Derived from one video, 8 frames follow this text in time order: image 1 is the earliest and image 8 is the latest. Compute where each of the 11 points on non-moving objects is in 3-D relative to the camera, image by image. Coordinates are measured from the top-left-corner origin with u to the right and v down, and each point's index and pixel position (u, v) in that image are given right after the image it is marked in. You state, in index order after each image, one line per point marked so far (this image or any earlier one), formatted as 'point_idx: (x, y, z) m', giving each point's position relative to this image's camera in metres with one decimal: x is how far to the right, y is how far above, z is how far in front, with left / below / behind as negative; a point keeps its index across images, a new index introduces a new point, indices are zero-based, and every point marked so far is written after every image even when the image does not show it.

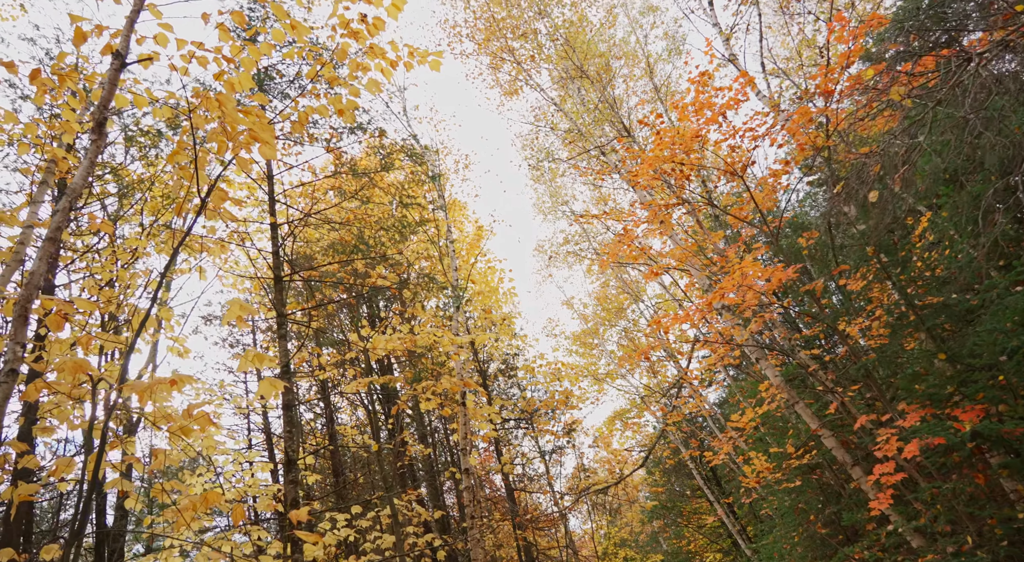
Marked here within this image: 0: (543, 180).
0: (+0.7, +2.2, +13.0) m
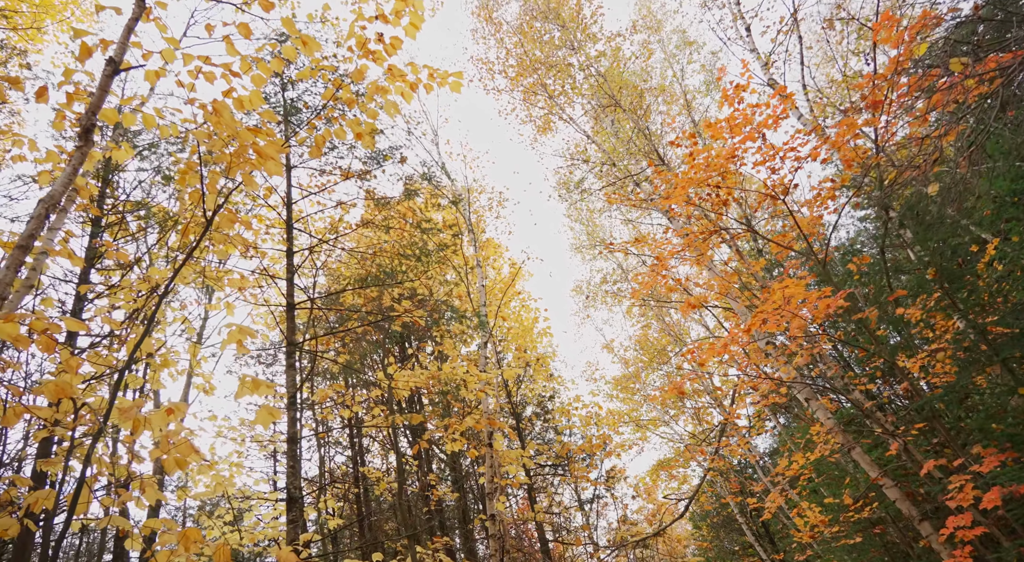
0: (+1.4, +1.4, +12.8) m
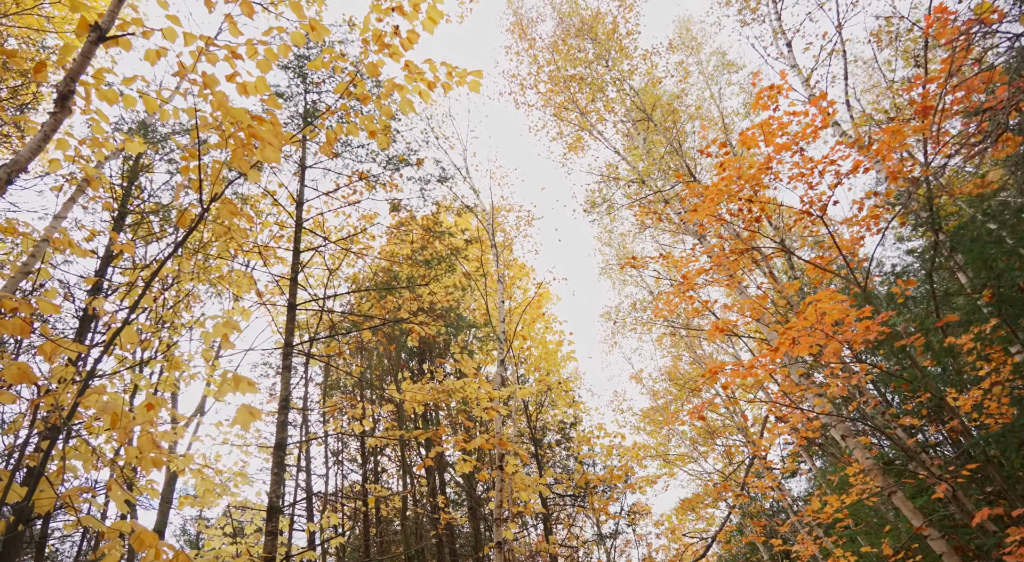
0: (+2.0, +0.9, +12.5) m
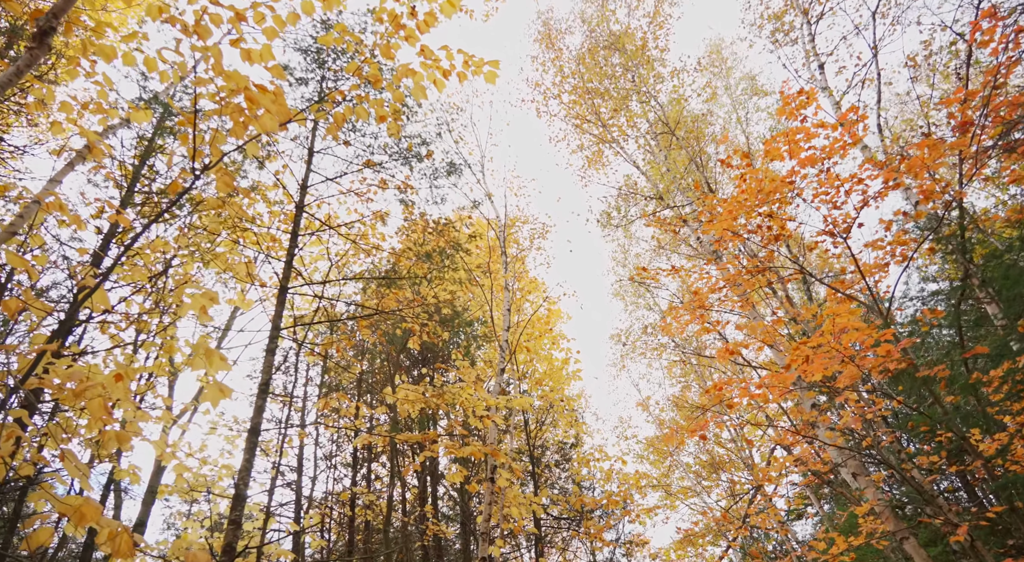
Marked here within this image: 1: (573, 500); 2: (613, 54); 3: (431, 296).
0: (+2.3, +0.4, +12.3) m
1: (+1.0, -3.6, +10.0) m
2: (+1.5, +3.4, +9.0) m
3: (-1.1, -0.2, +7.8) m
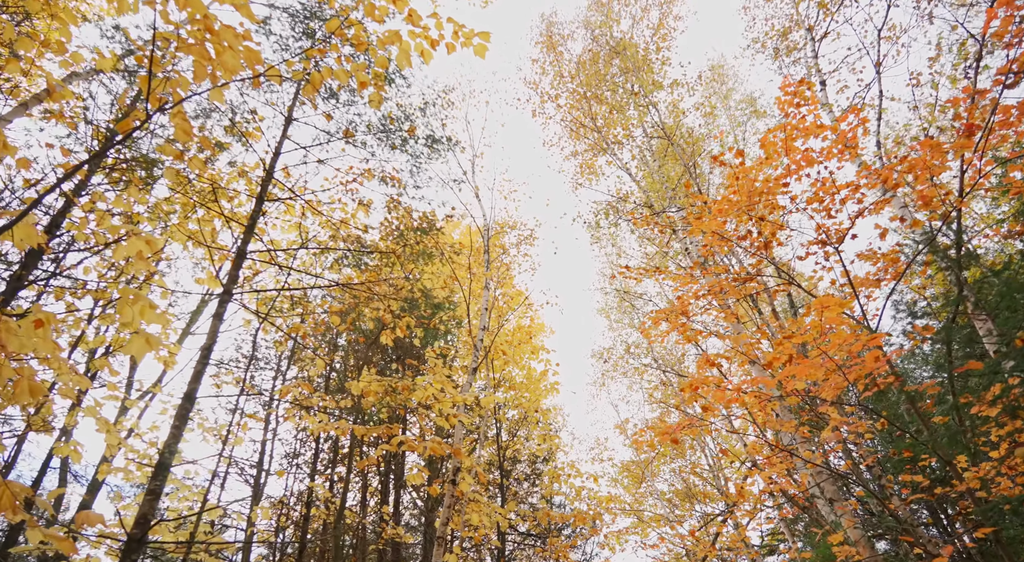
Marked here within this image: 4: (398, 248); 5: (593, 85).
0: (+2.0, +0.1, +12.1) m
1: (+0.5, -3.8, +9.7) m
2: (+1.5, +3.2, +8.9) m
3: (-1.3, -0.1, +7.6) m
4: (-1.4, +0.4, +7.3) m
5: (+1.2, +2.9, +9.0) m
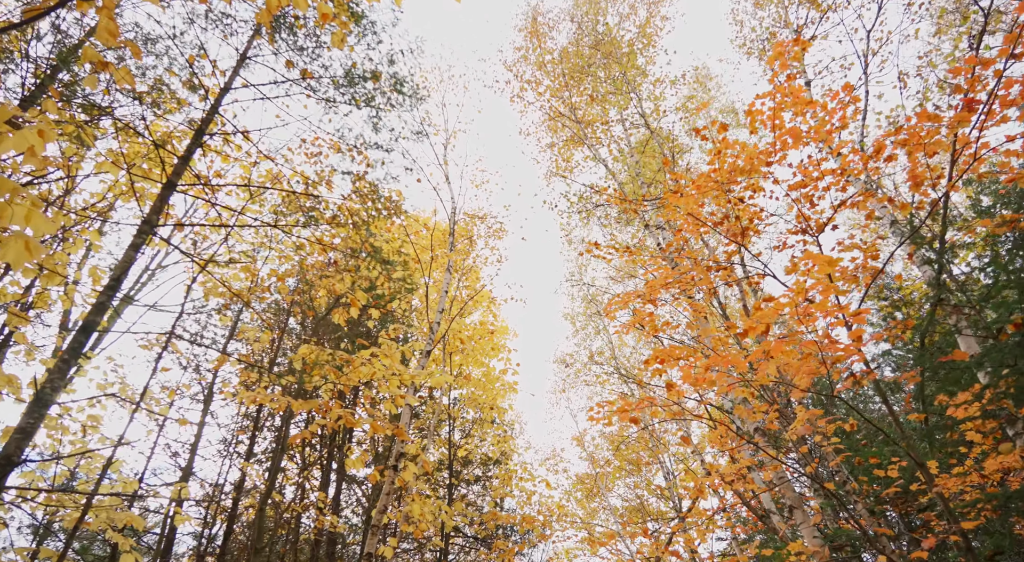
0: (+1.4, 0.0, +11.8) m
1: (-0.4, -3.7, +9.3) m
2: (+1.2, +3.3, +8.7) m
3: (-1.8, +0.2, +7.2) m
4: (-1.8, +0.7, +6.9) m
5: (+0.9, +3.0, +8.8) m
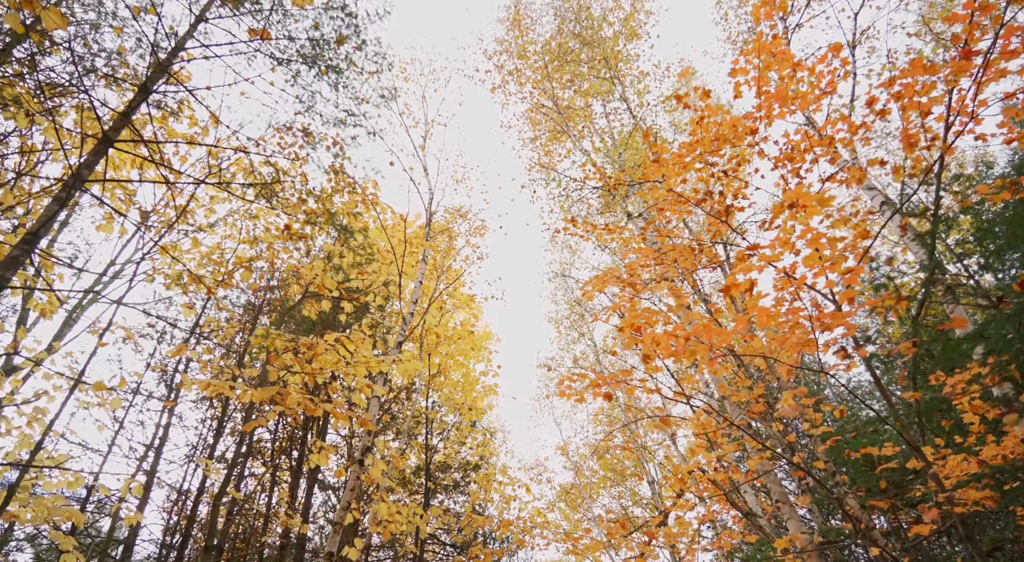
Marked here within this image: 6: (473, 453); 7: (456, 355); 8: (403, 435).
0: (+1.0, 0.0, +11.6) m
1: (-0.7, -3.6, +8.9) m
2: (+1.0, +3.3, +8.5) m
3: (-2.0, +0.3, +6.9) m
4: (-2.0, +0.8, +6.6) m
5: (+0.6, +3.0, +8.6) m
6: (-0.6, -3.0, +10.3) m
7: (-0.9, -1.2, +9.5) m
8: (-1.5, -2.2, +8.4) m
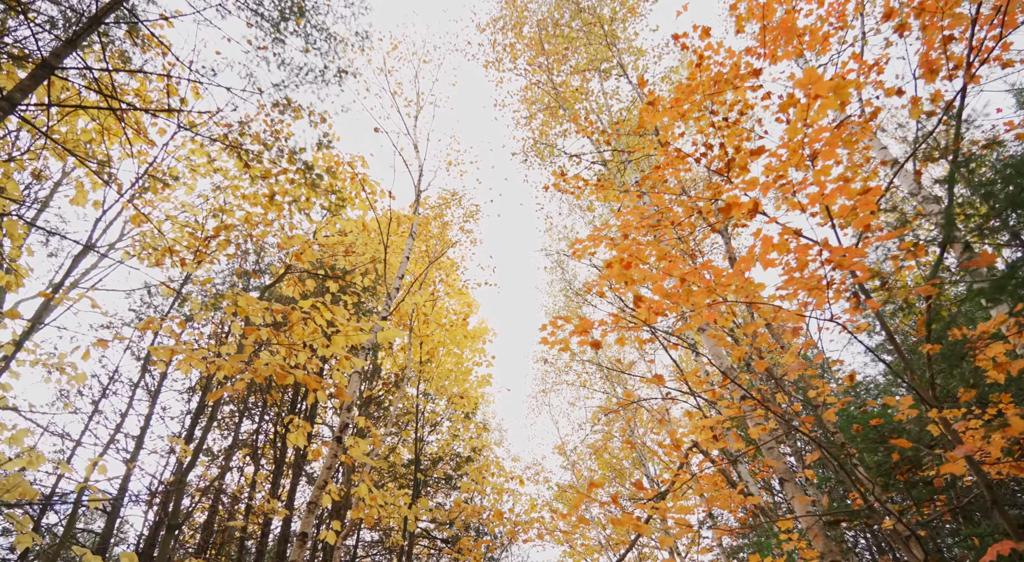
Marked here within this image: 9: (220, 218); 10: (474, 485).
0: (+0.9, +0.2, +11.3) m
1: (-0.8, -3.4, +8.6) m
2: (+0.9, +3.5, +8.3) m
3: (-2.1, +0.5, +6.6) m
4: (-2.1, +1.0, +6.4) m
5: (+0.6, +3.2, +8.4) m
6: (-0.7, -2.8, +10.0) m
7: (-1.0, -1.0, +9.2) m
8: (-1.6, -2.0, +8.1) m
9: (-3.4, +0.7, +6.9) m
10: (-0.6, -3.1, +9.1) m
